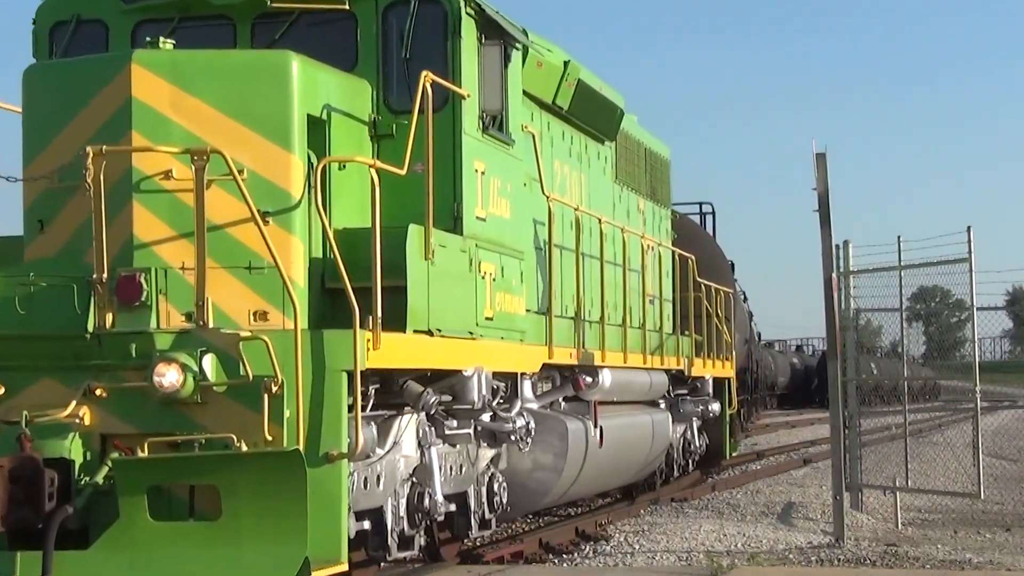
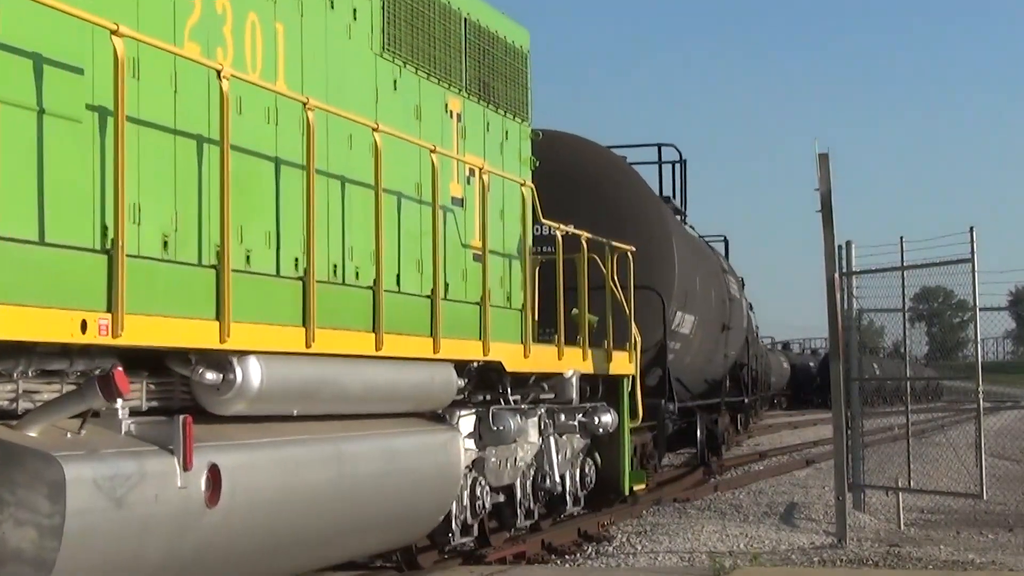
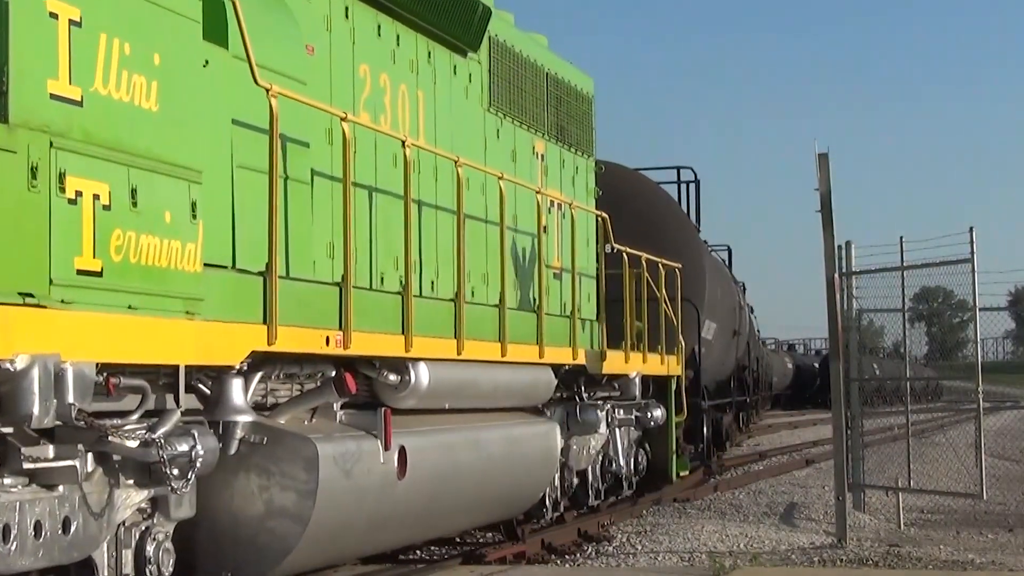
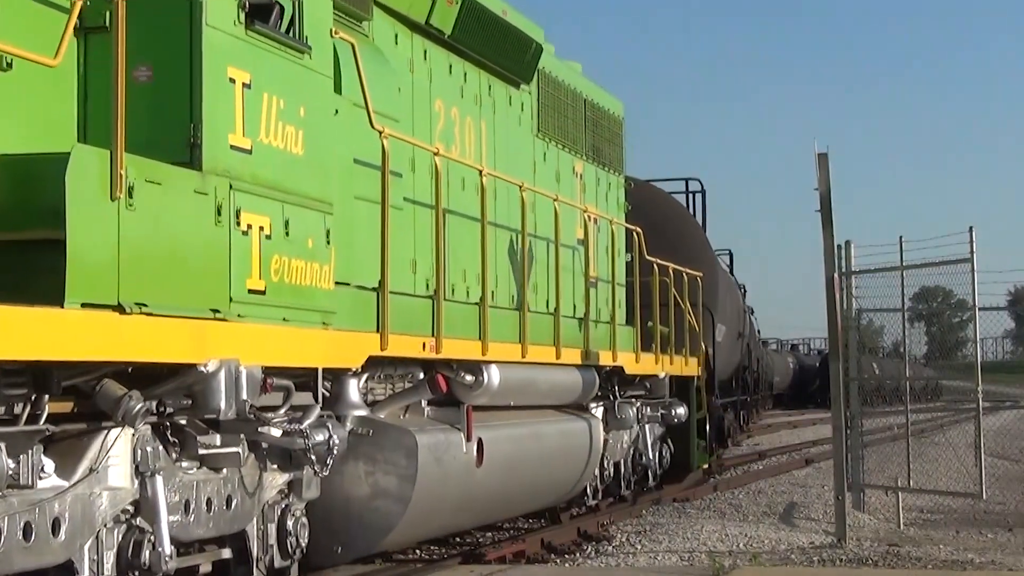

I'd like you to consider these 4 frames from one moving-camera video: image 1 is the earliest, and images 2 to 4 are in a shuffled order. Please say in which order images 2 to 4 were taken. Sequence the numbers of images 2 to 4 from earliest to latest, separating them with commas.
4, 3, 2
